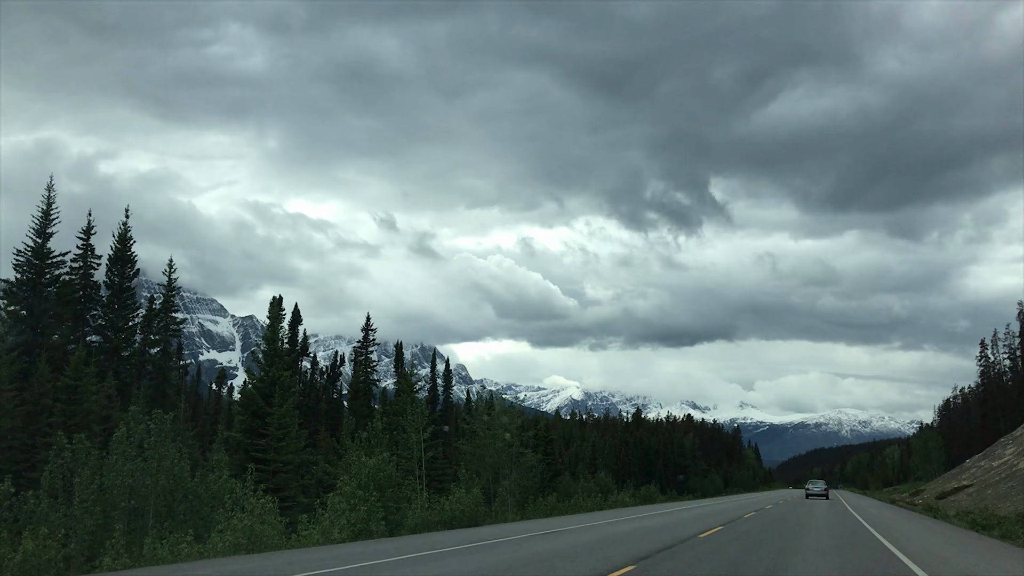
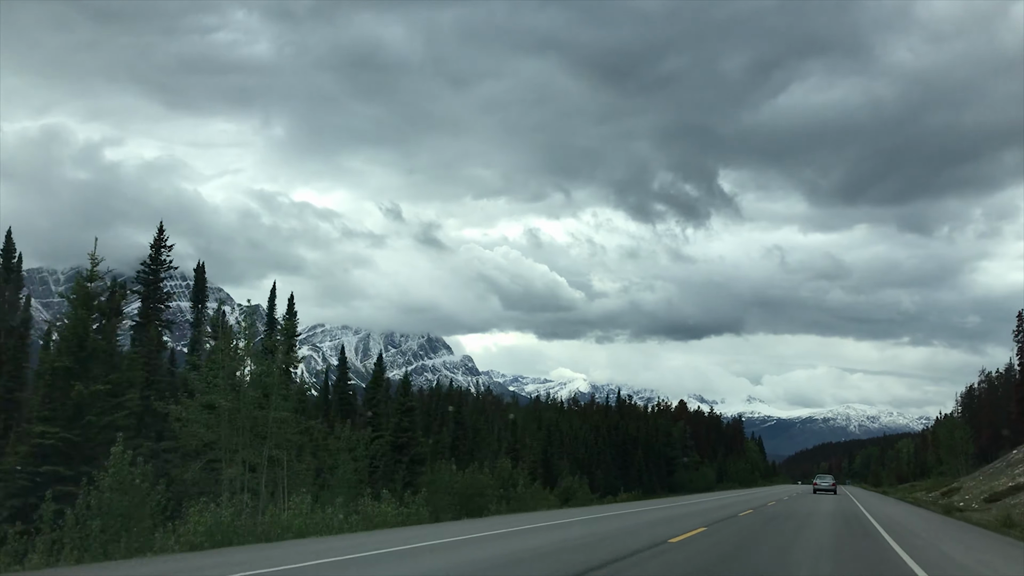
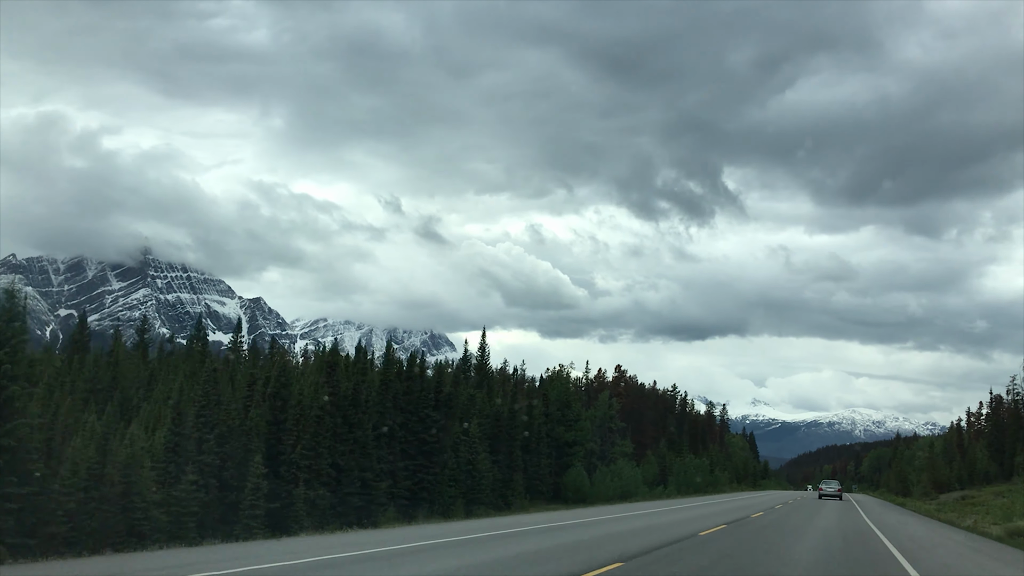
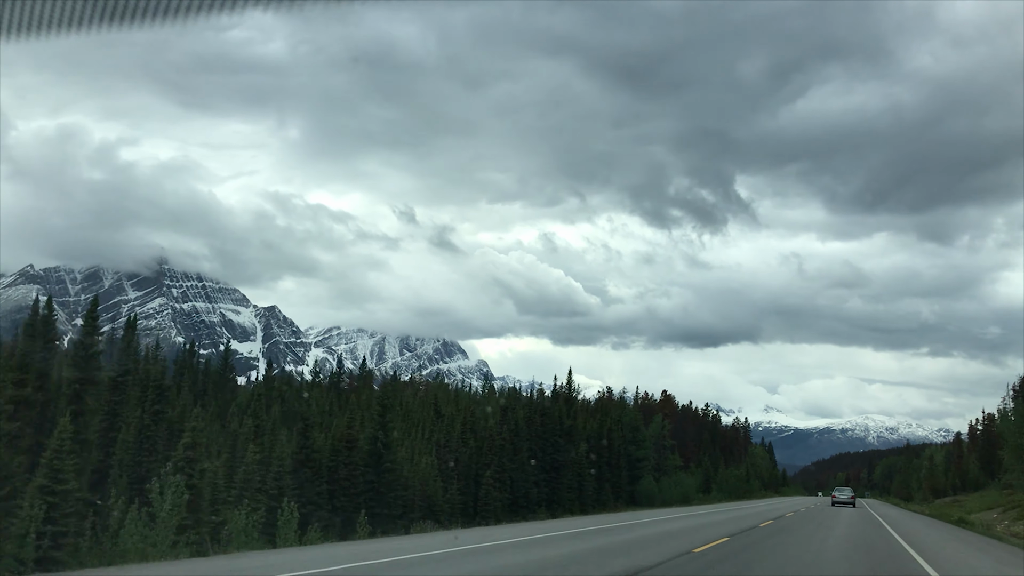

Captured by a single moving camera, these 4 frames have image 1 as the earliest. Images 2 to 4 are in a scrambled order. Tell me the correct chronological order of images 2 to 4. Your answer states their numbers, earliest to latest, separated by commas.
2, 4, 3
